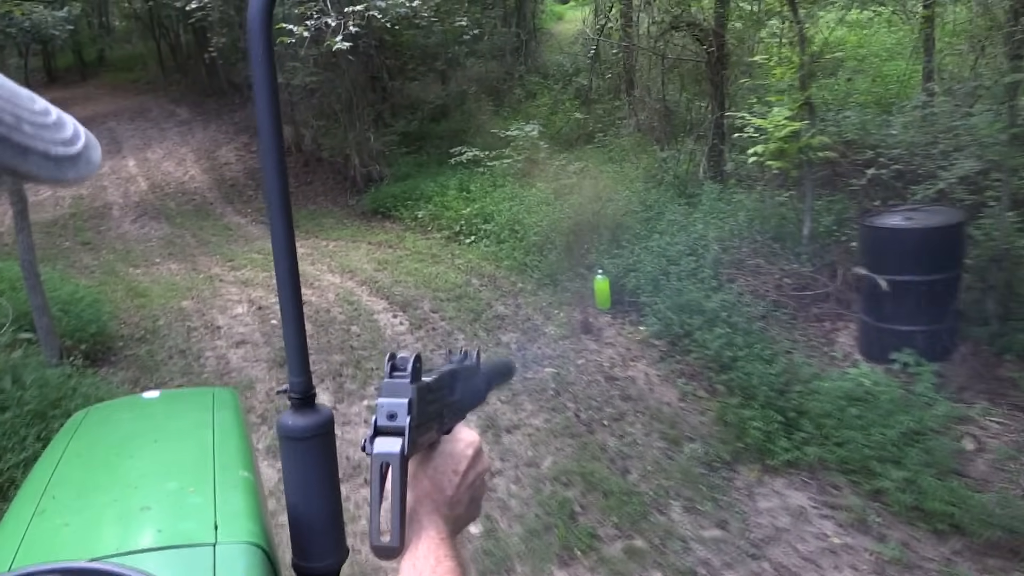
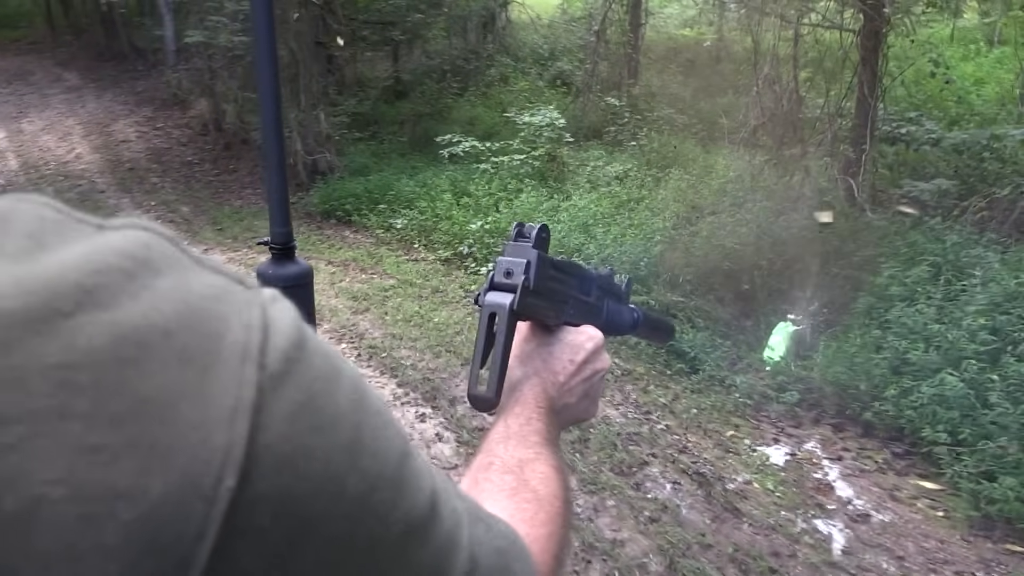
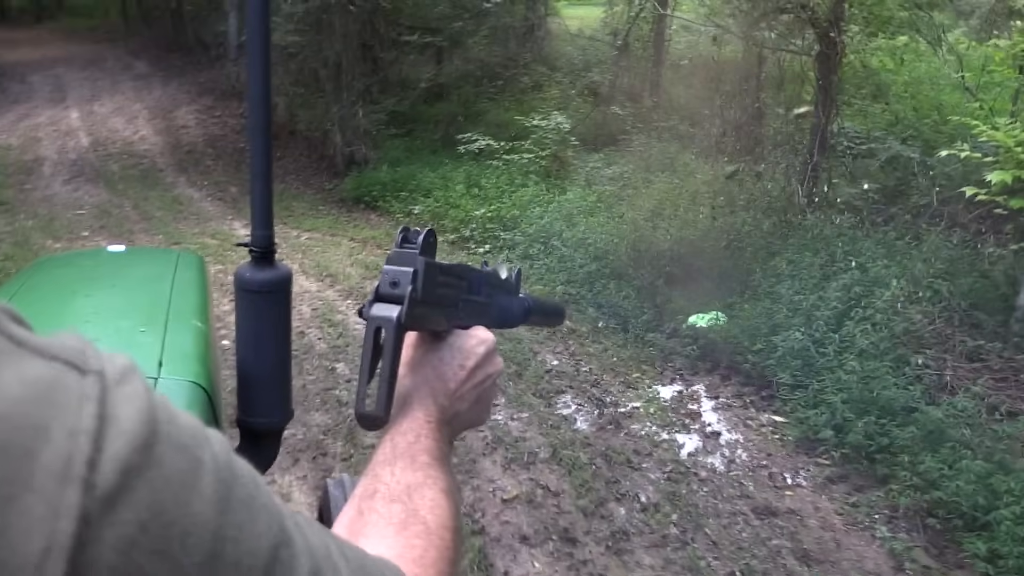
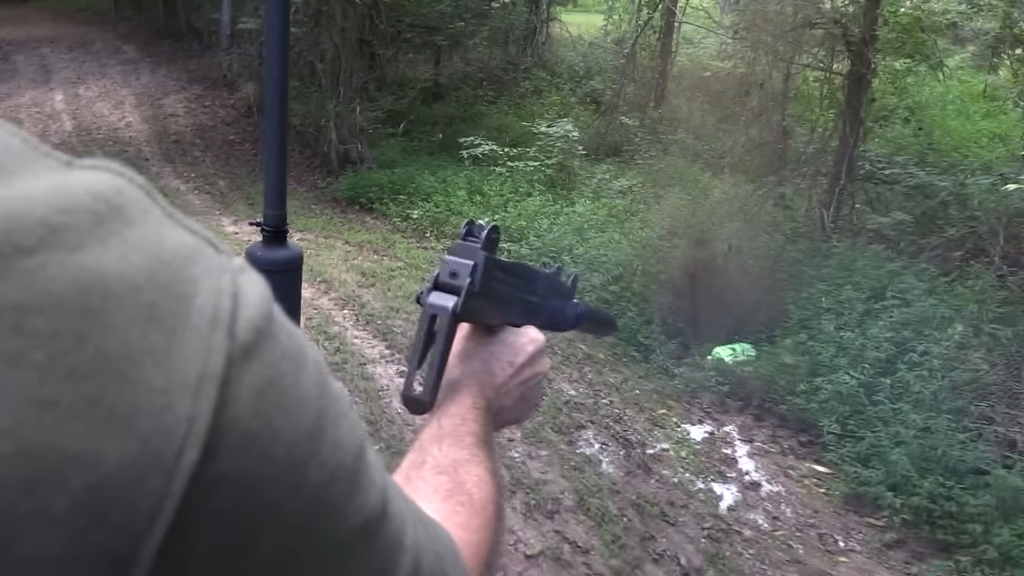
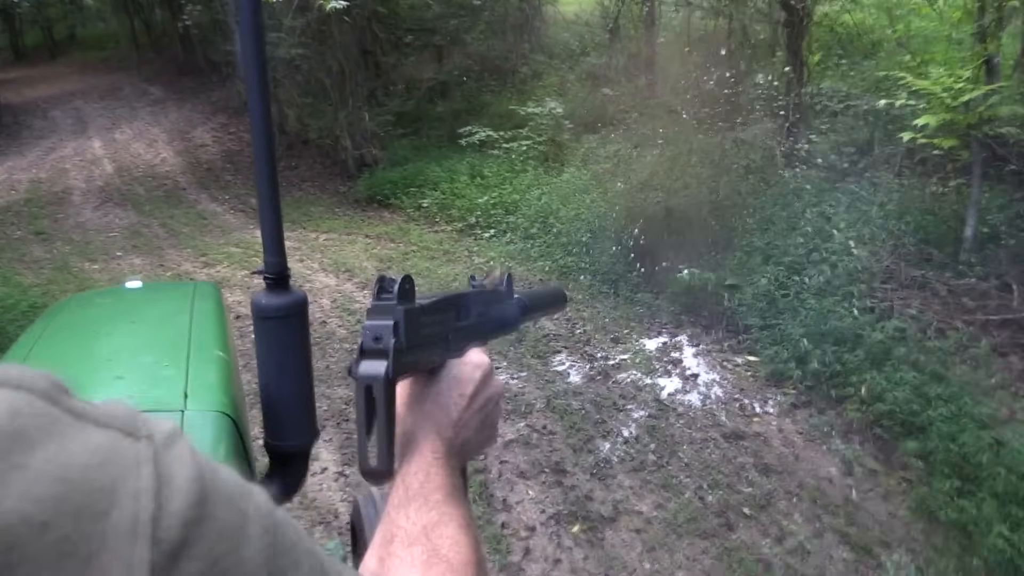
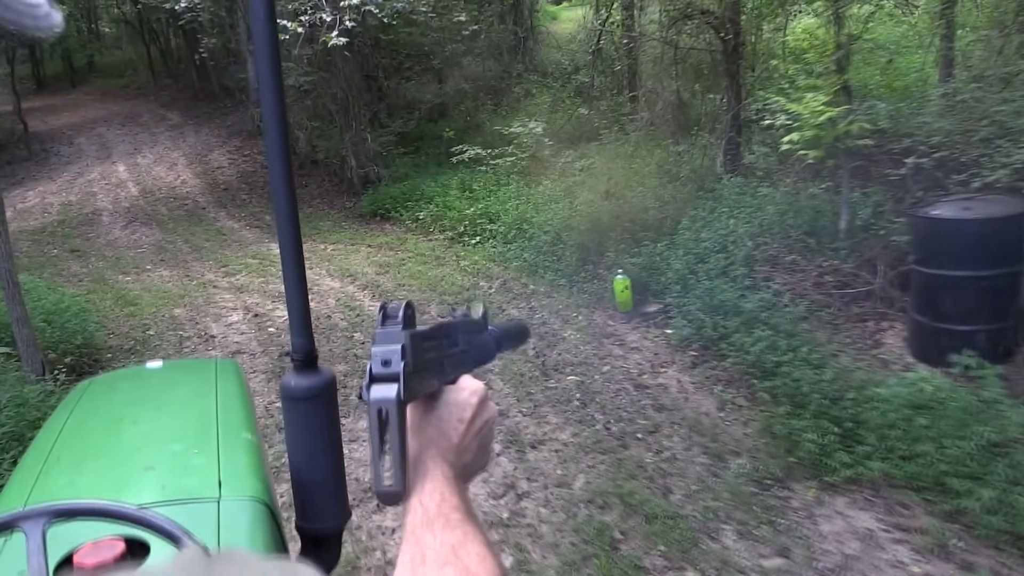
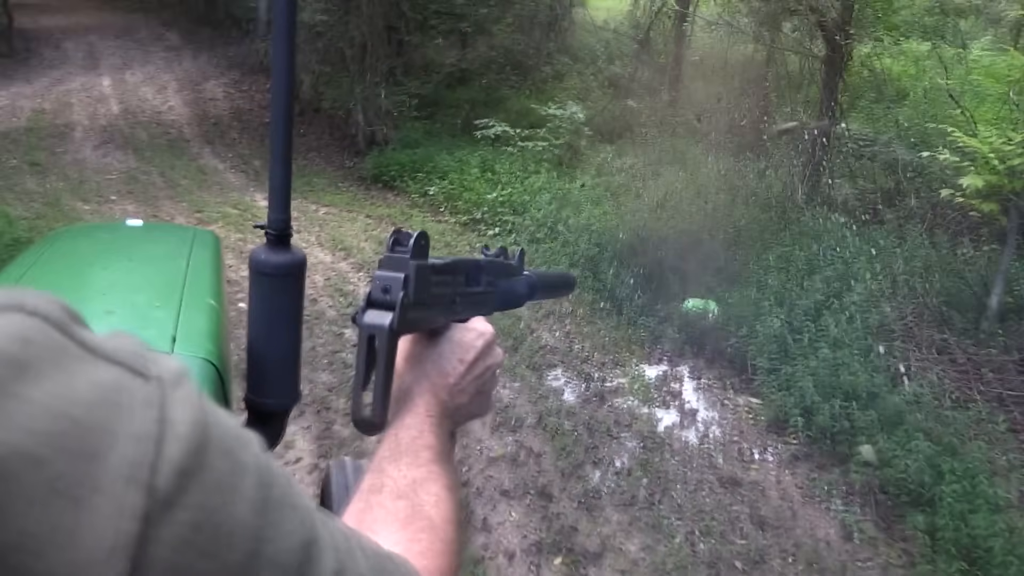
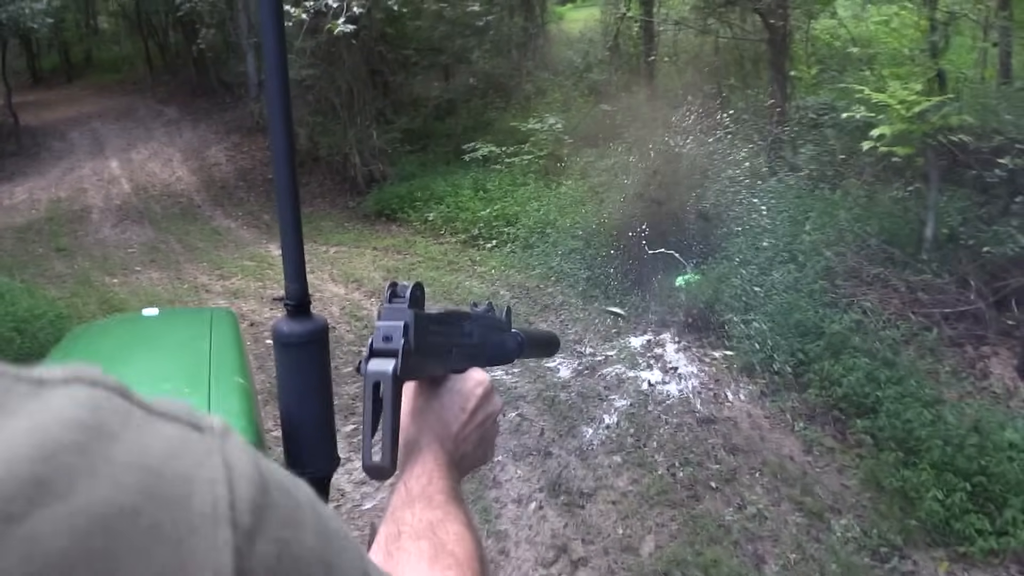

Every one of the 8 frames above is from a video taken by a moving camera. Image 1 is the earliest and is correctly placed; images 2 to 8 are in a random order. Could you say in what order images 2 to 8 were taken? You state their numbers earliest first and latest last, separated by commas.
6, 8, 5, 7, 3, 4, 2
